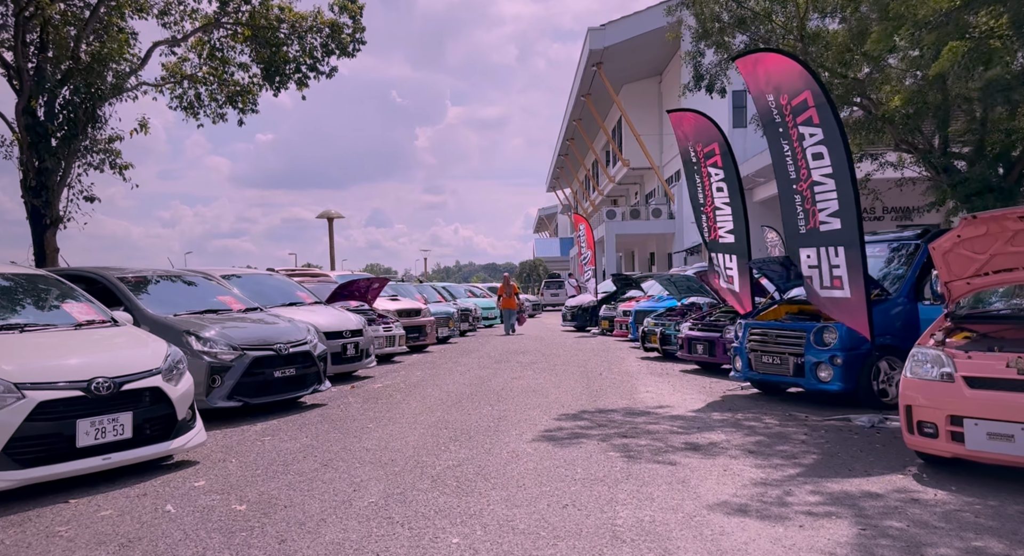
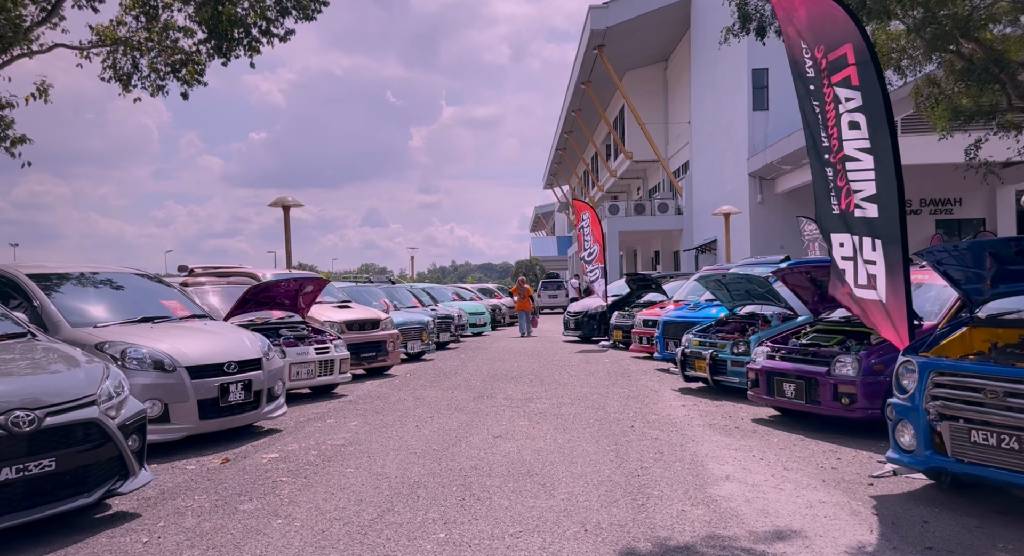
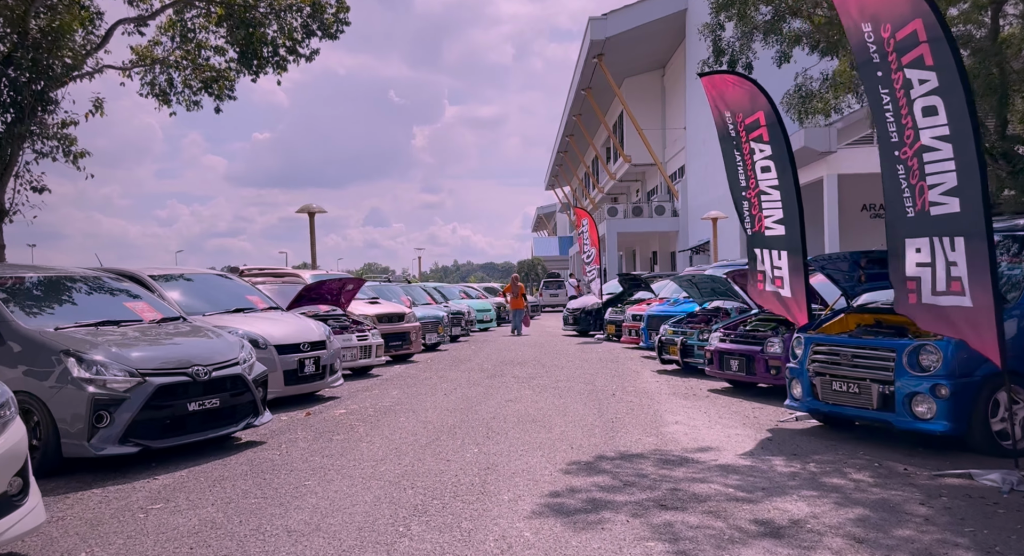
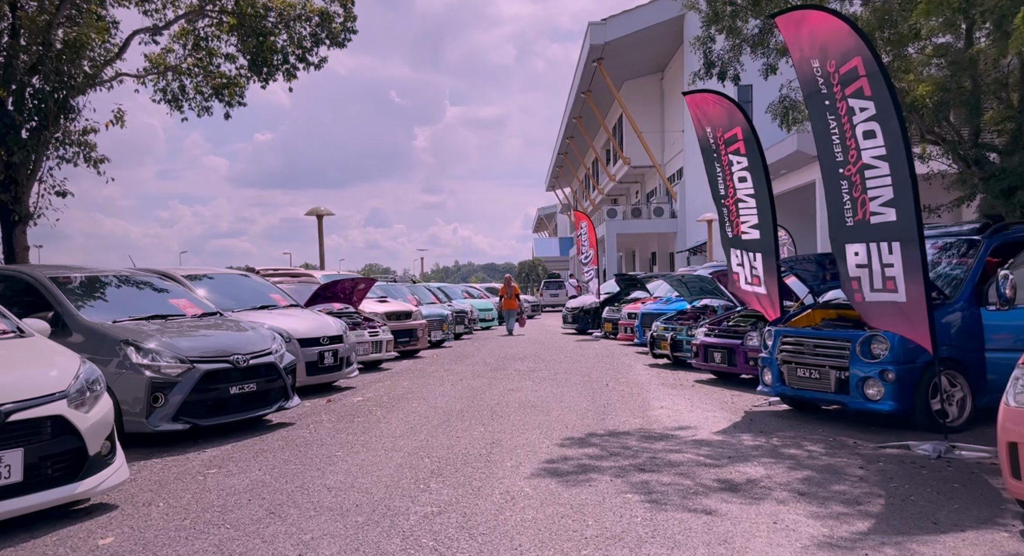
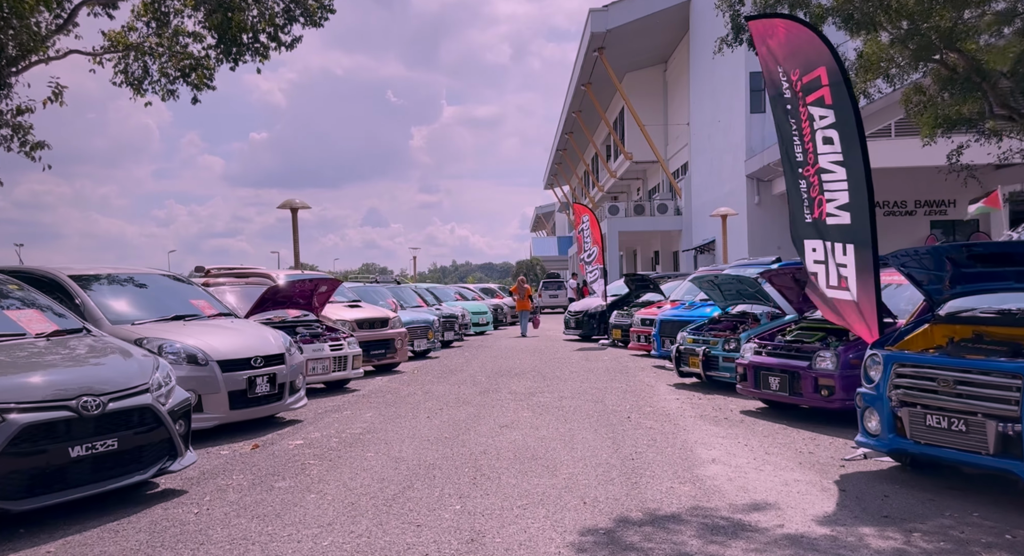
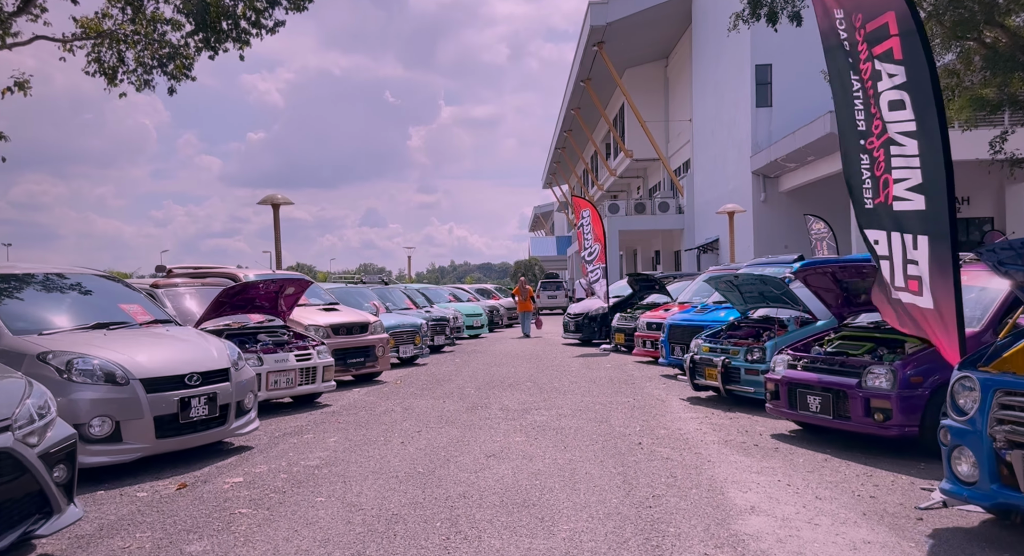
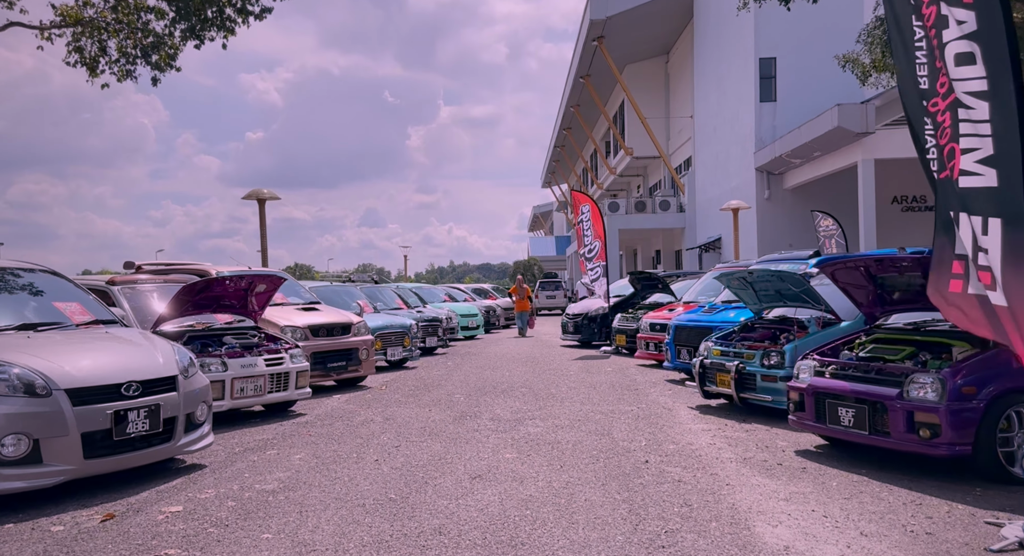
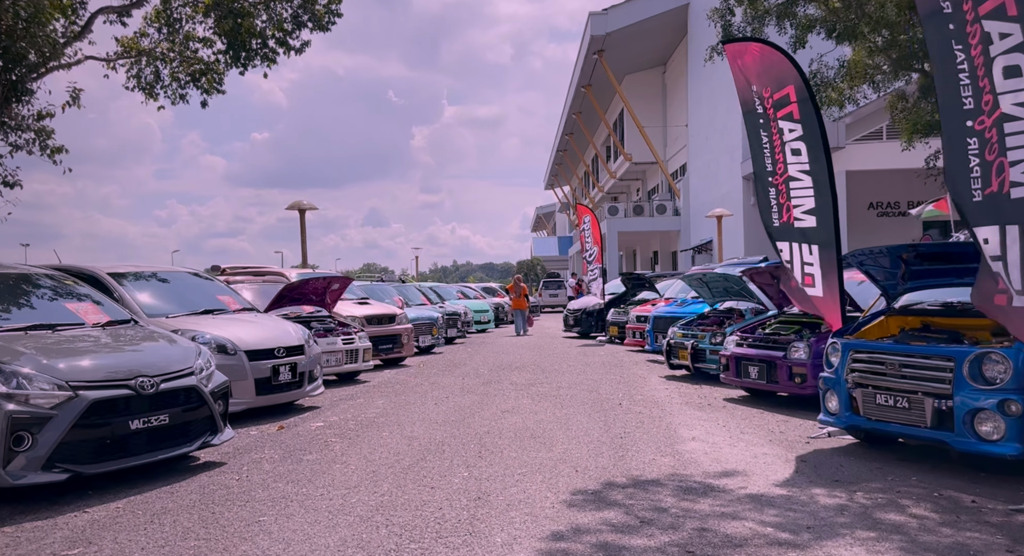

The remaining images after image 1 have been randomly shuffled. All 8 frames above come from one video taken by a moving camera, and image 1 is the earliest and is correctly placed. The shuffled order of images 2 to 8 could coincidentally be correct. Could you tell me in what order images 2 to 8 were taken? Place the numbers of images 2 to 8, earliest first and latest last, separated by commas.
4, 3, 8, 5, 2, 6, 7
